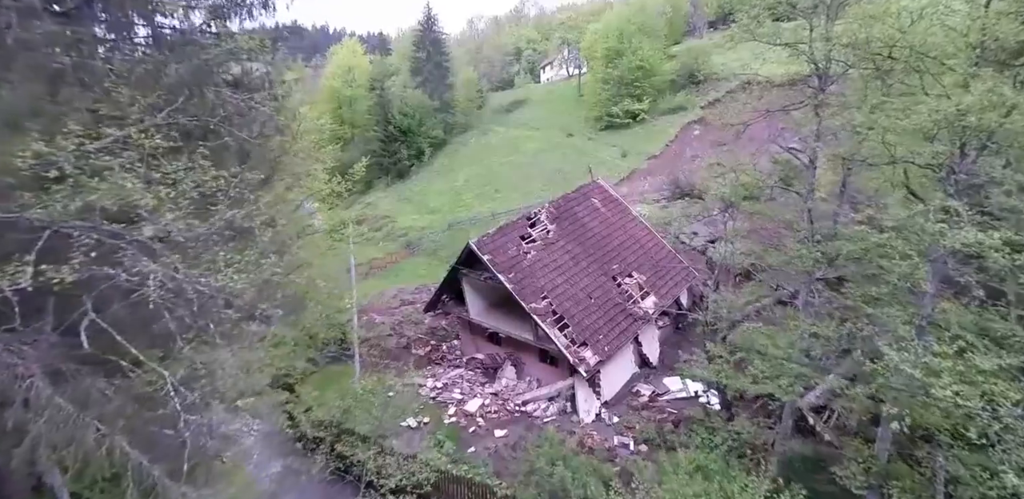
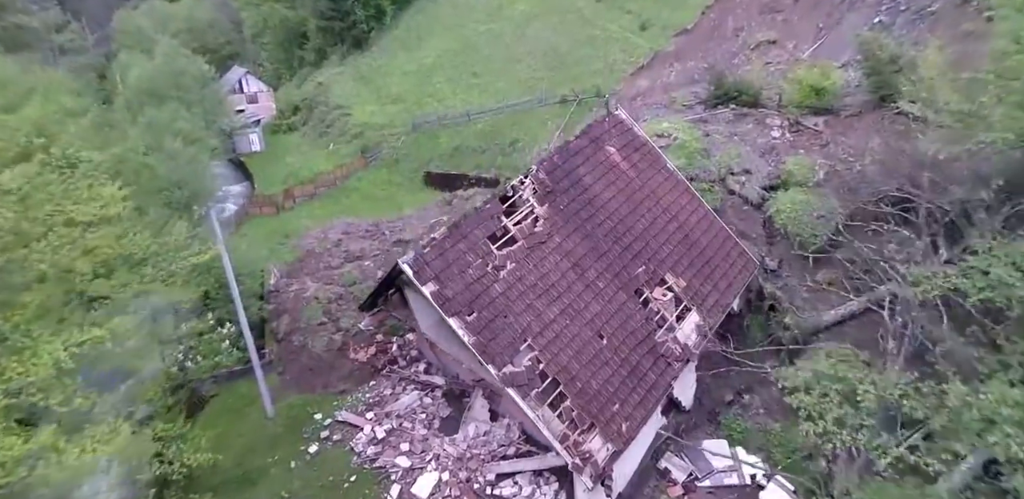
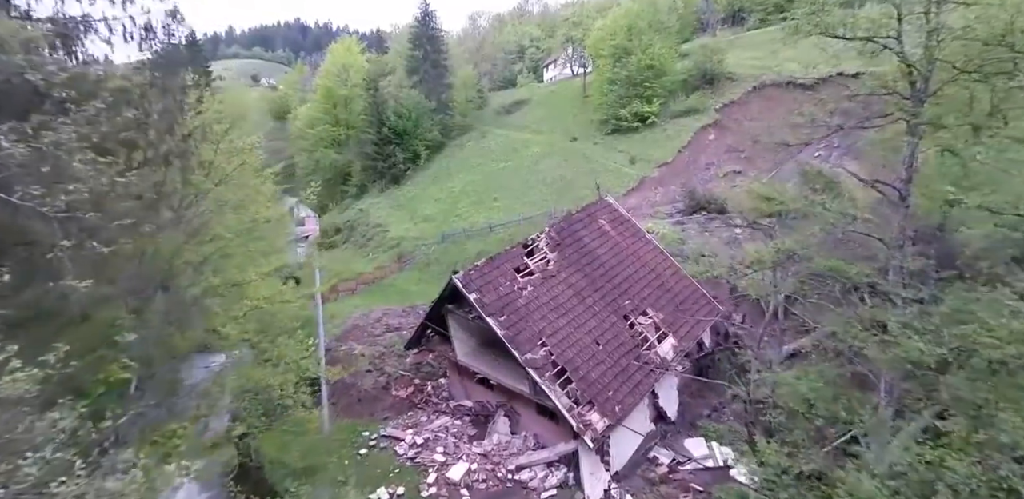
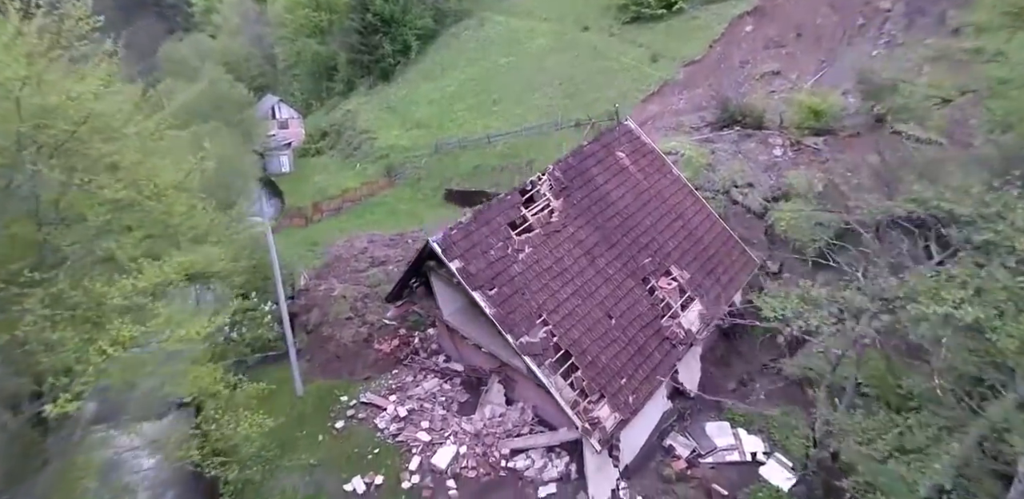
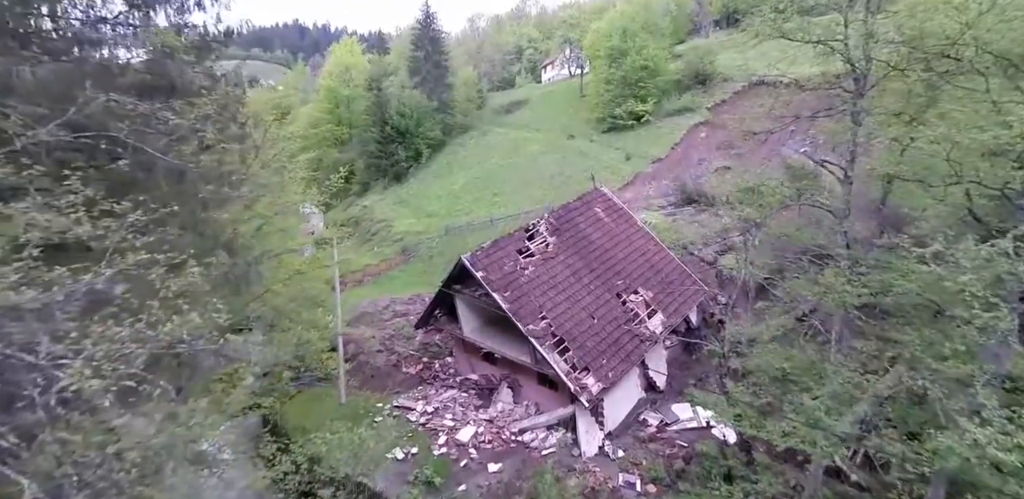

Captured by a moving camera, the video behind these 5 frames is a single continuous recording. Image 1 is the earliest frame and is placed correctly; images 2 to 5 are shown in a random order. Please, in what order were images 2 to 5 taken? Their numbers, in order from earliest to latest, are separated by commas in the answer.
5, 3, 4, 2
